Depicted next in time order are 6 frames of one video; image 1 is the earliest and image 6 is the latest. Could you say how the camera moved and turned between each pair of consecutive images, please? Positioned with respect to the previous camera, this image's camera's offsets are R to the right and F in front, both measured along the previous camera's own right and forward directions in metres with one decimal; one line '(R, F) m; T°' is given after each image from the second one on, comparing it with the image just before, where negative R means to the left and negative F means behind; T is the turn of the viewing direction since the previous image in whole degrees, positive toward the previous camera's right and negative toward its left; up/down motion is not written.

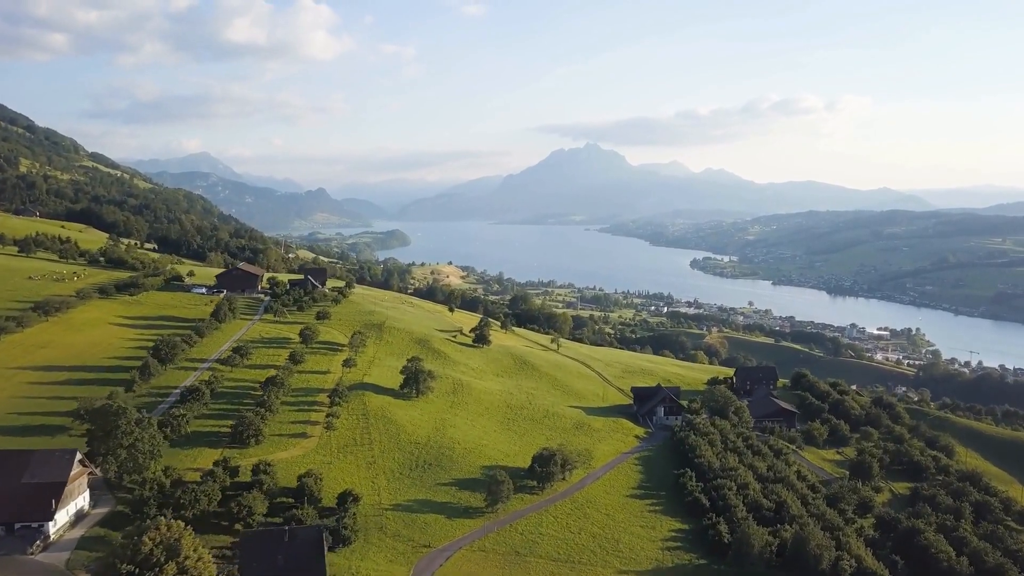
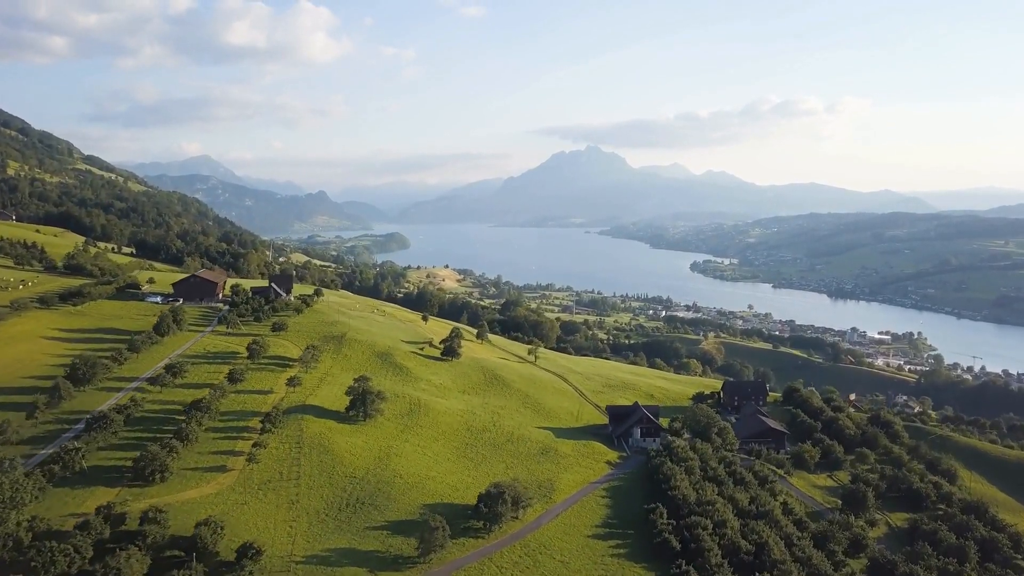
(+2.3, +4.4) m; 0°
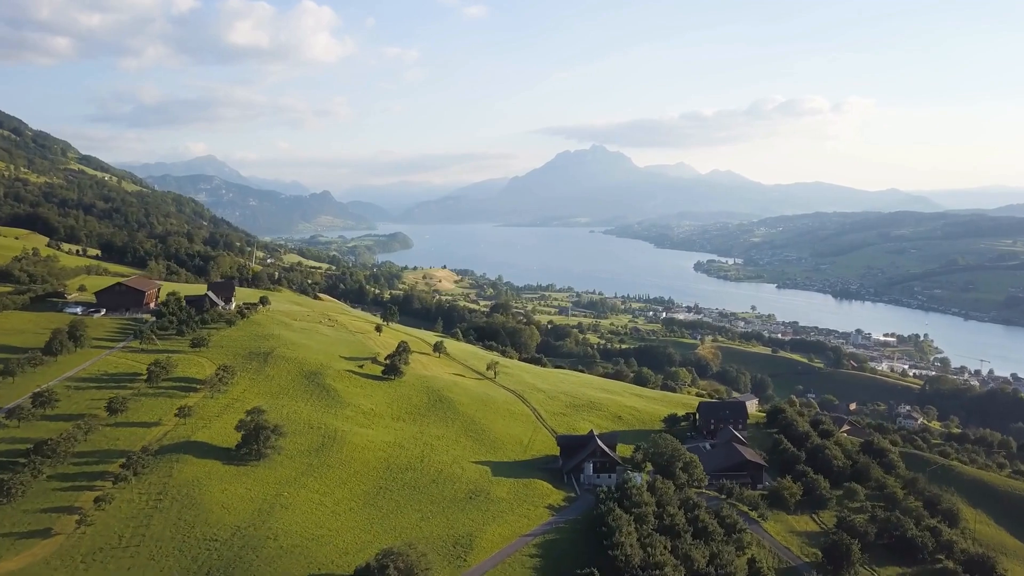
(+3.8, +6.6) m; 0°
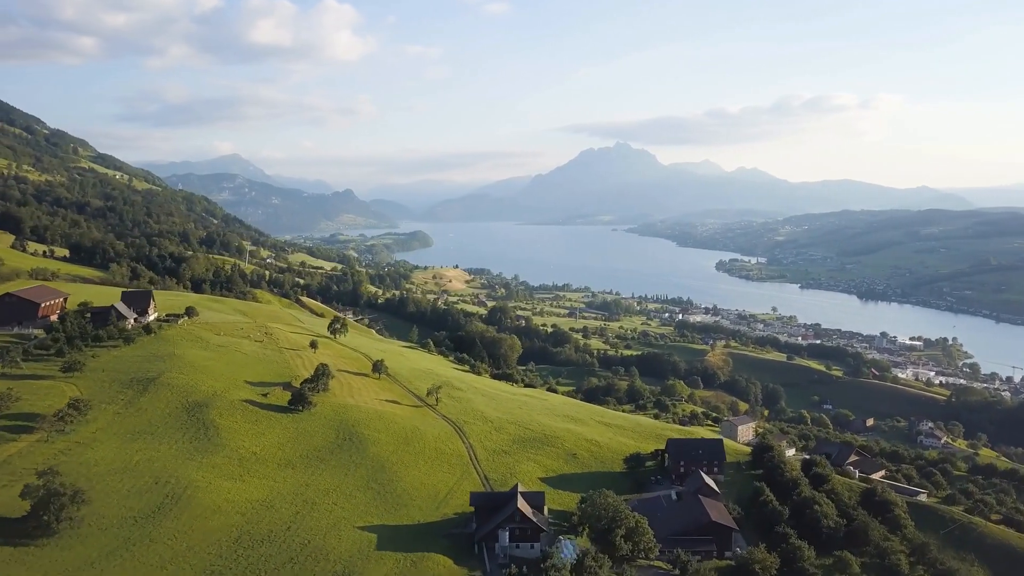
(+5.3, +9.0) m; -2°
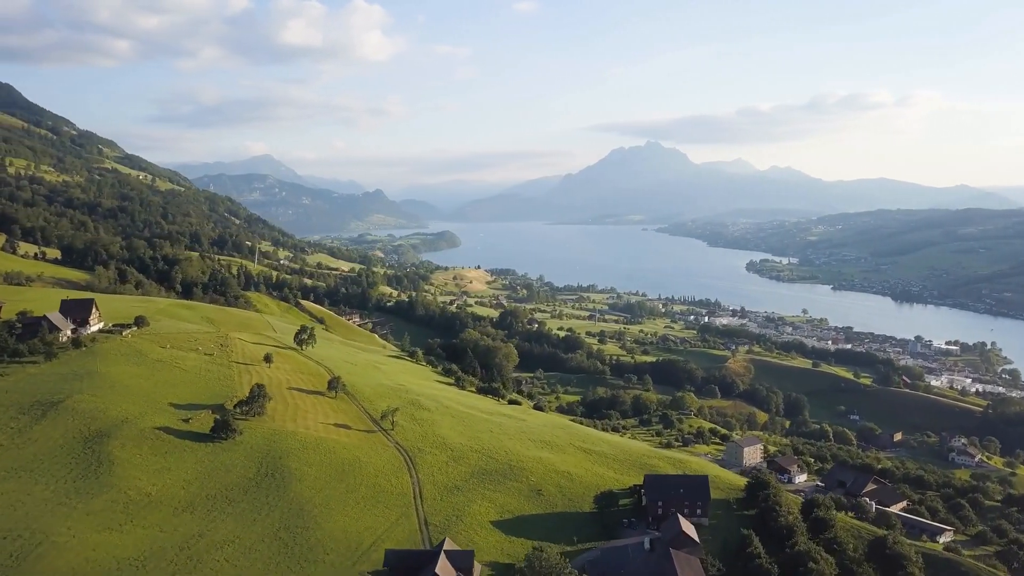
(+3.9, +6.2) m; -2°
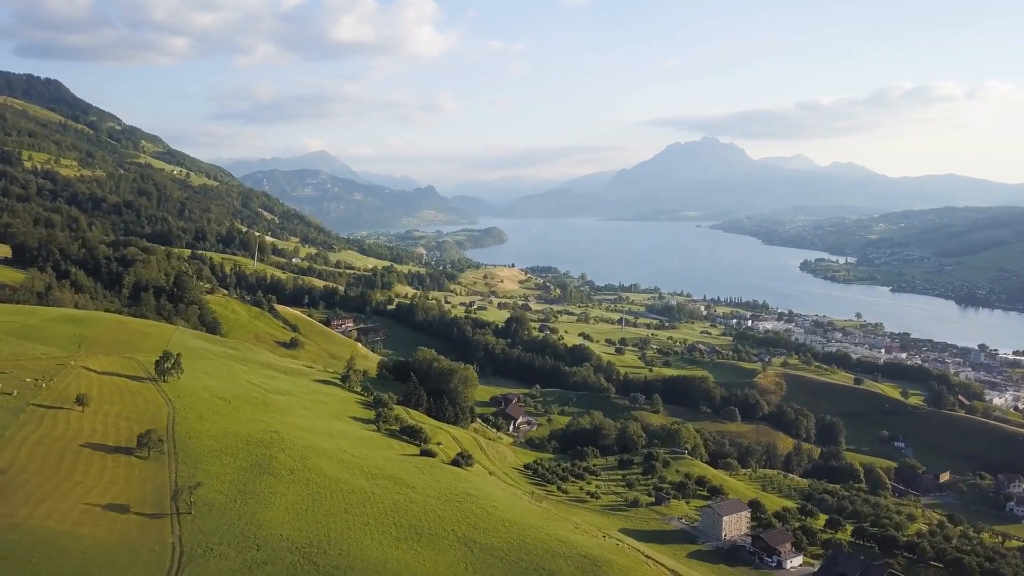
(+8.9, +14.4) m; -4°
